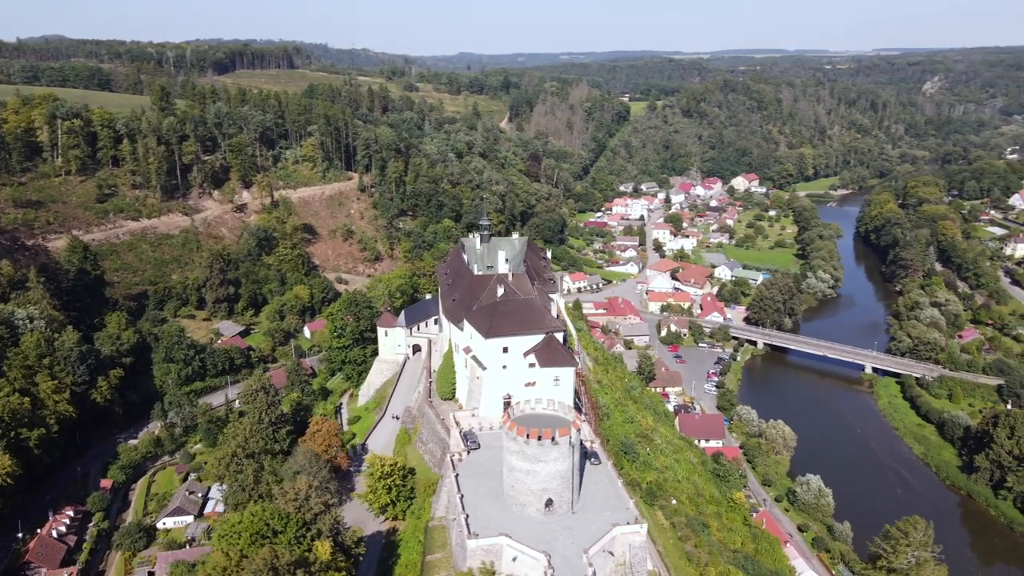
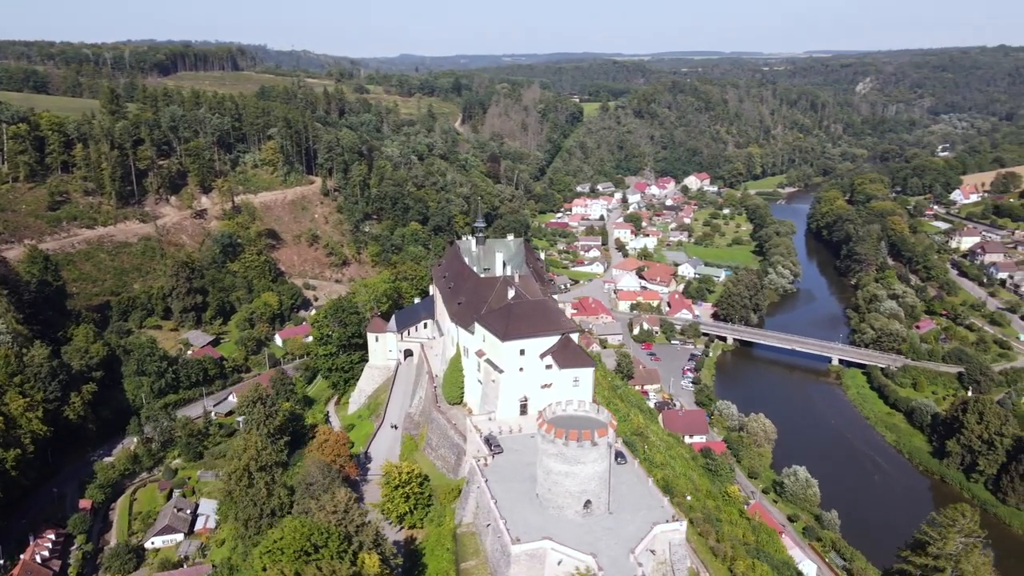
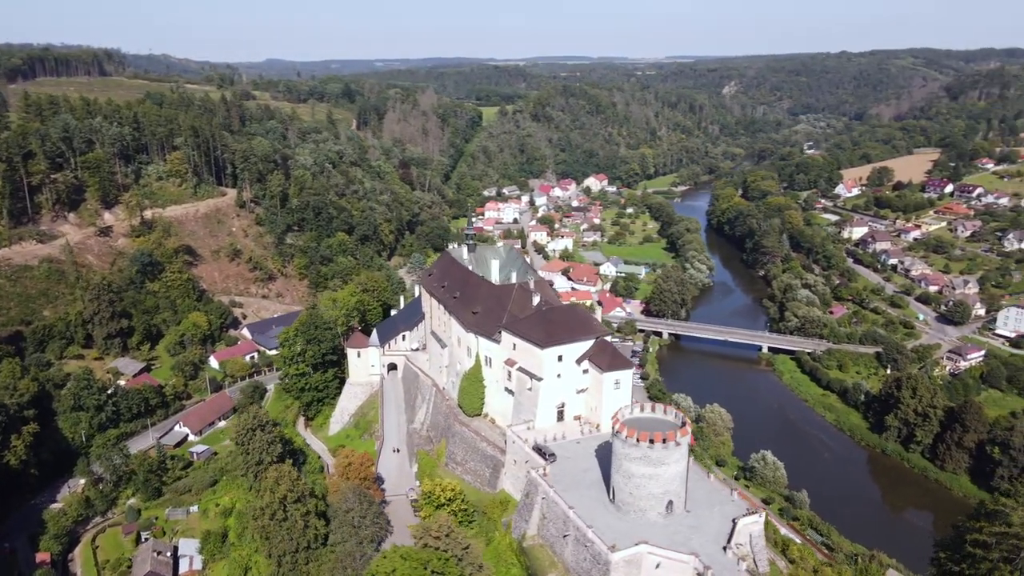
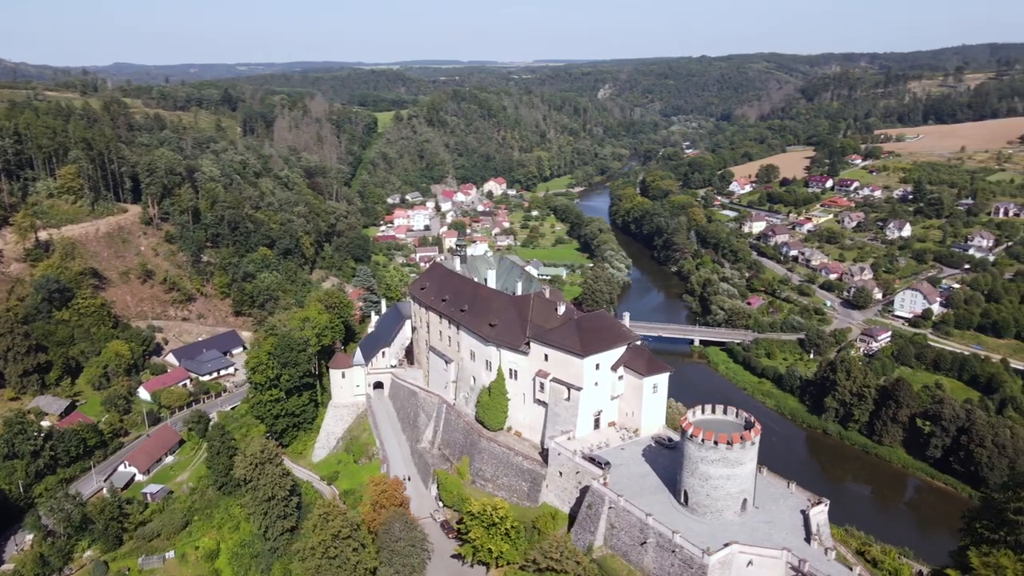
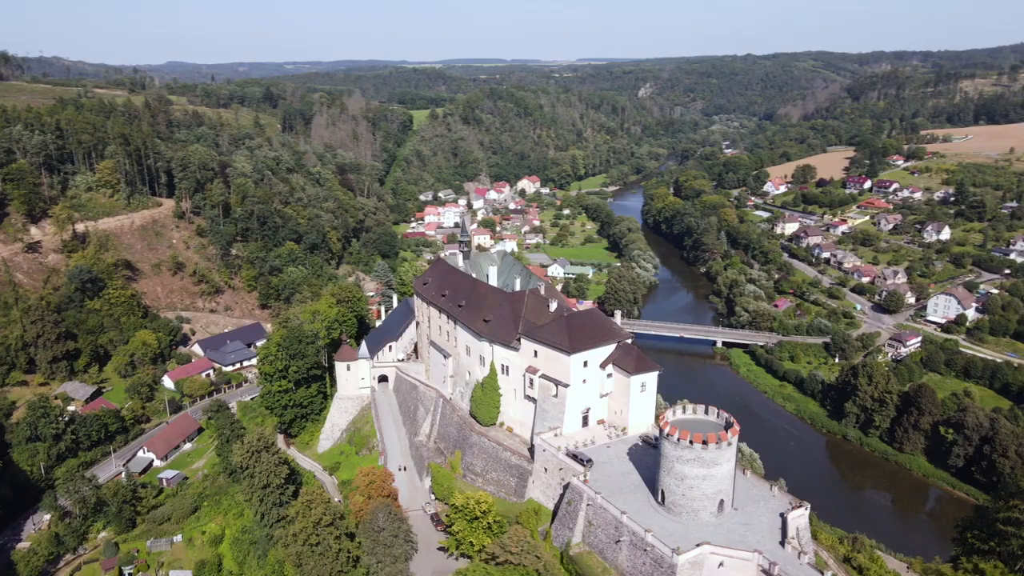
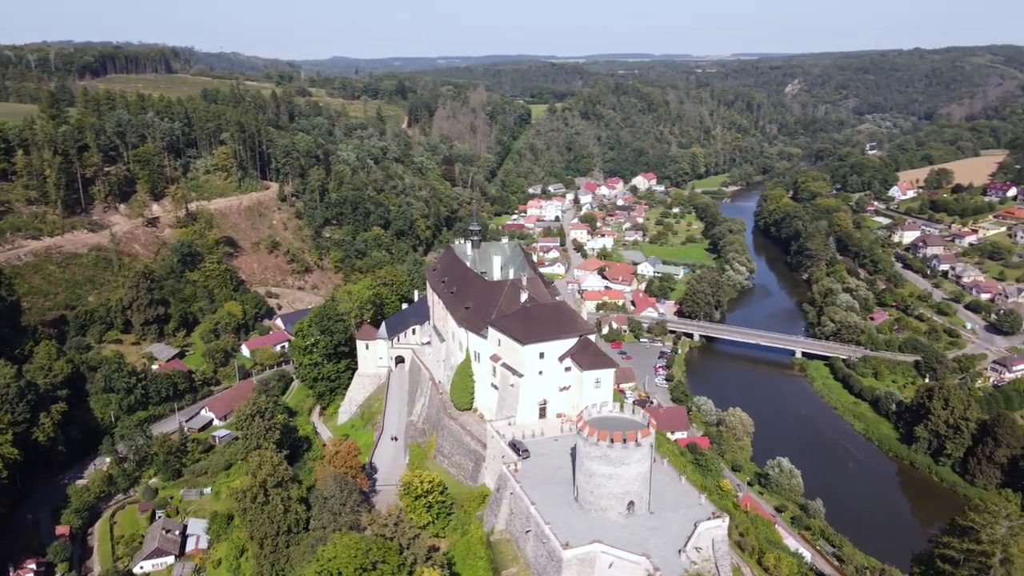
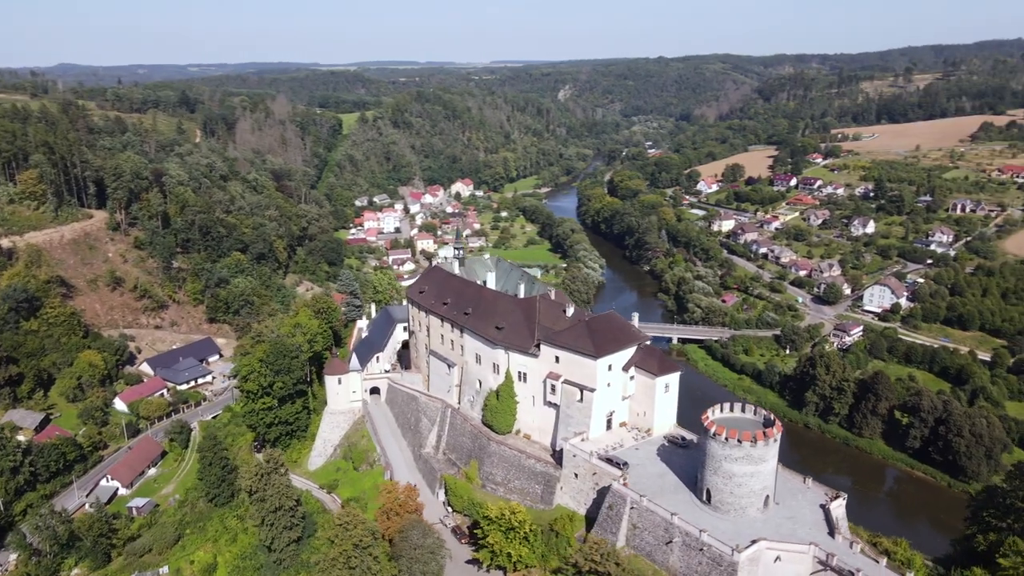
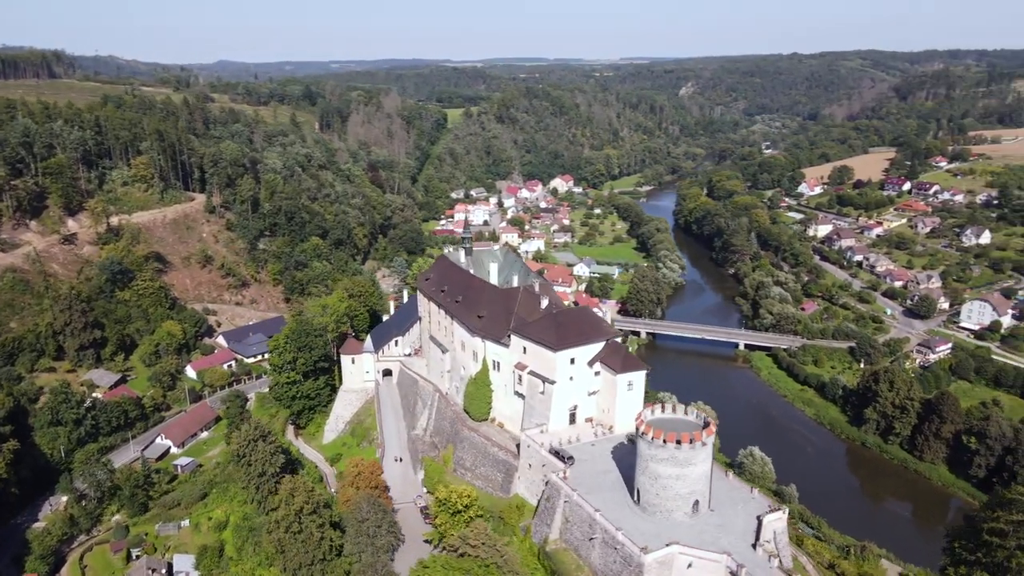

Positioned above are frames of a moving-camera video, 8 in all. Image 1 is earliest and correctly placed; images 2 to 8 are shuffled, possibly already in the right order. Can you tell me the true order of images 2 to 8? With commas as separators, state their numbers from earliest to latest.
2, 6, 3, 8, 5, 4, 7
